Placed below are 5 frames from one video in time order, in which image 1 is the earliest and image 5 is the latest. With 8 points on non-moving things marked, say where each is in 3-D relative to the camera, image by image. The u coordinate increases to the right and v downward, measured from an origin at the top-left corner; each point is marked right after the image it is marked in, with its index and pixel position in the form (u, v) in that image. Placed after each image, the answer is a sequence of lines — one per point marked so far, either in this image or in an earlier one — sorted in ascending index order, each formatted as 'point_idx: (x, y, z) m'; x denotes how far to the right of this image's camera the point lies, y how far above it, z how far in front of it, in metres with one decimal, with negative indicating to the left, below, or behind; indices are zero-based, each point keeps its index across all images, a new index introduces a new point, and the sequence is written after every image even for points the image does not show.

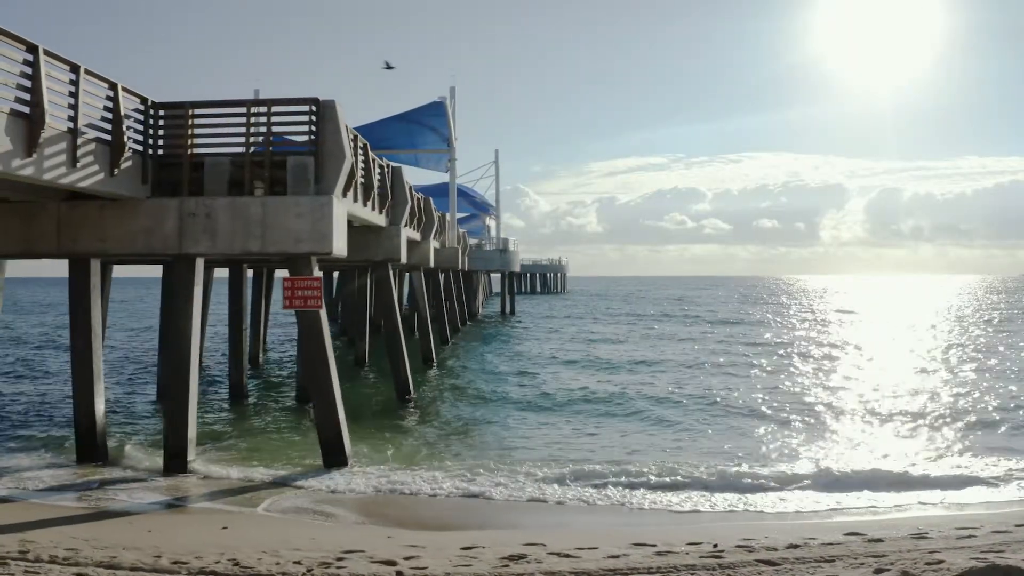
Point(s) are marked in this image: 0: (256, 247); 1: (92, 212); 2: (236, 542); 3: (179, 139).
0: (-3.0, +0.5, +9.4) m
1: (-5.1, +0.9, +9.6) m
2: (-2.5, -2.3, +7.2) m
3: (-4.0, +1.8, +9.7) m
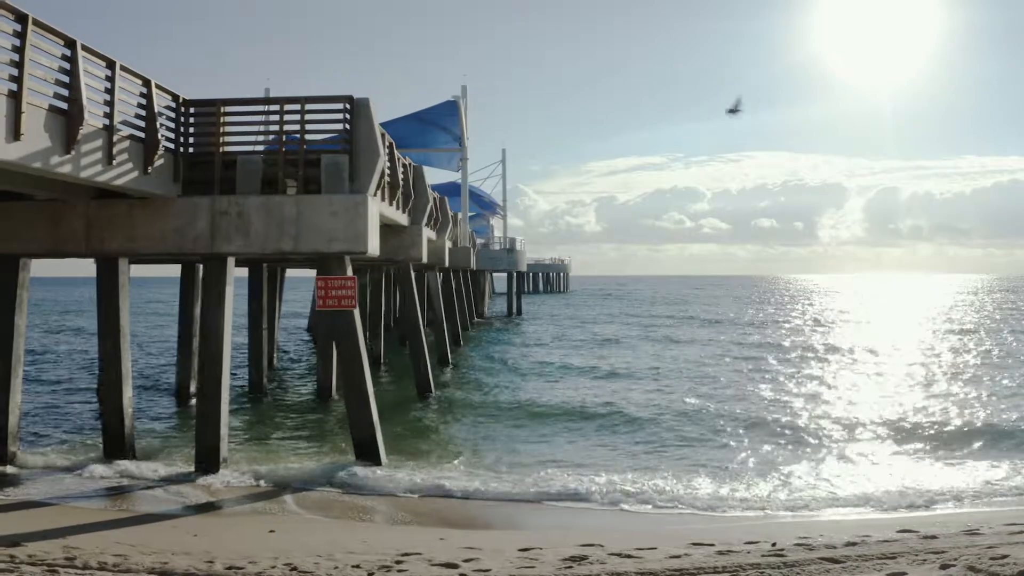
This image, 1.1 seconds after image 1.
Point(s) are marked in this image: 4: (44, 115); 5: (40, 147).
0: (-2.6, +0.5, +9.3) m
1: (-4.6, +0.9, +9.4) m
2: (-2.0, -2.3, +7.0) m
3: (-3.6, +1.8, +9.6) m
4: (-4.4, +1.6, +7.5) m
5: (-4.4, +1.3, +7.4) m
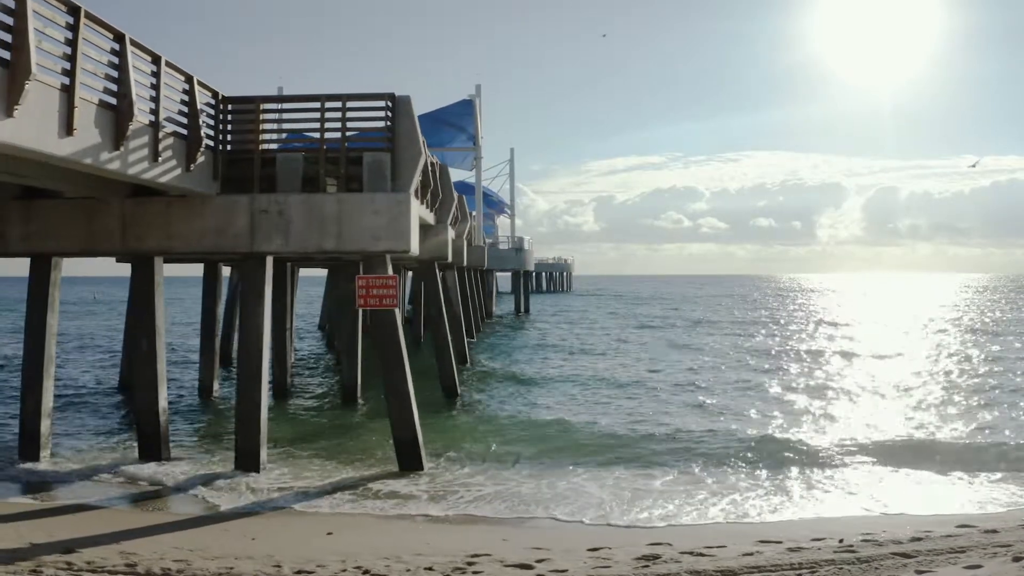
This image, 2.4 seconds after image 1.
0: (-2.1, +0.5, +9.1) m
1: (-4.1, +0.9, +9.2) m
2: (-1.4, -2.3, +6.9) m
3: (-3.1, +1.8, +9.4) m
4: (-3.8, +1.6, +7.3) m
5: (-3.8, +1.3, +7.2) m
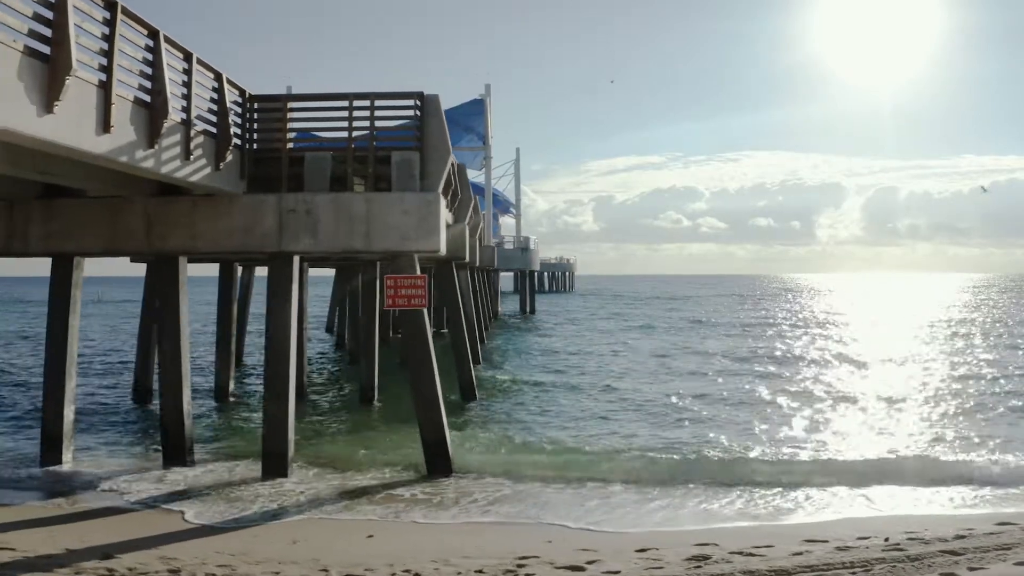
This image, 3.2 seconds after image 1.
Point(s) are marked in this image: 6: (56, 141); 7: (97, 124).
0: (-1.7, +0.5, +9.1) m
1: (-3.7, +0.9, +9.1) m
2: (-1.0, -2.3, +6.8) m
3: (-2.8, +1.8, +9.3) m
4: (-3.4, +1.6, +7.2) m
5: (-3.4, +1.3, +7.1) m
6: (-3.6, +1.2, +6.3) m
7: (-3.5, +1.4, +6.7) m
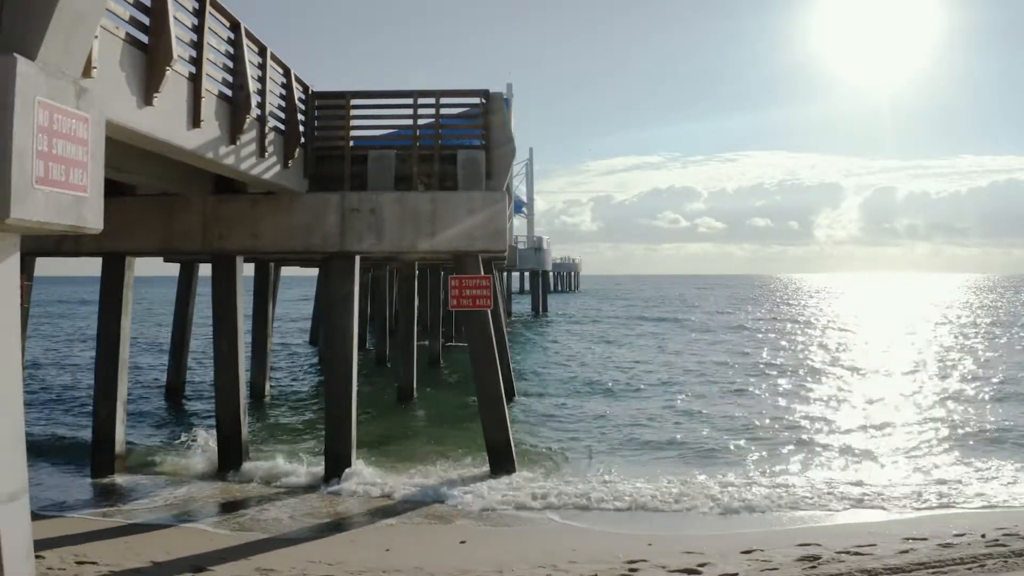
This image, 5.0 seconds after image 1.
0: (-0.9, +0.5, +8.9) m
1: (-3.0, +0.9, +8.8) m
2: (-0.1, -2.3, +6.7) m
3: (-2.0, +1.8, +9.1) m
4: (-2.6, +1.6, +6.9) m
5: (-2.6, +1.3, +6.9) m
6: (-2.7, +1.2, +6.0) m
7: (-2.6, +1.4, +6.5) m
